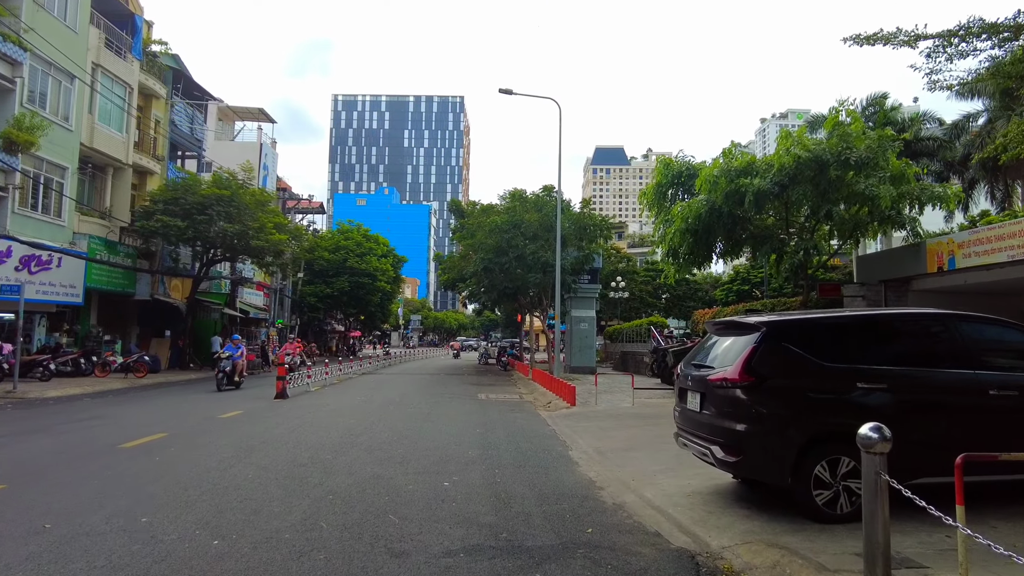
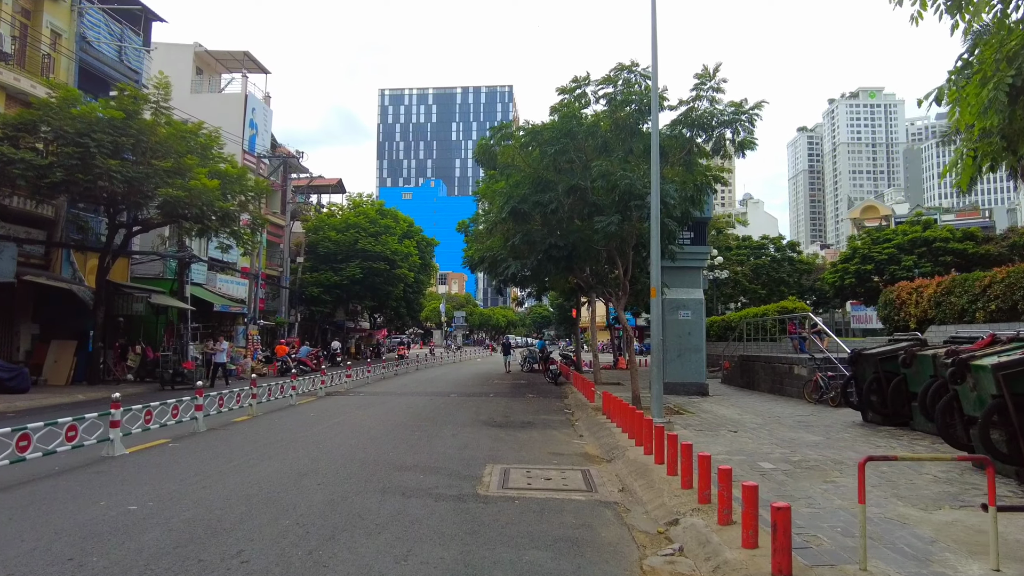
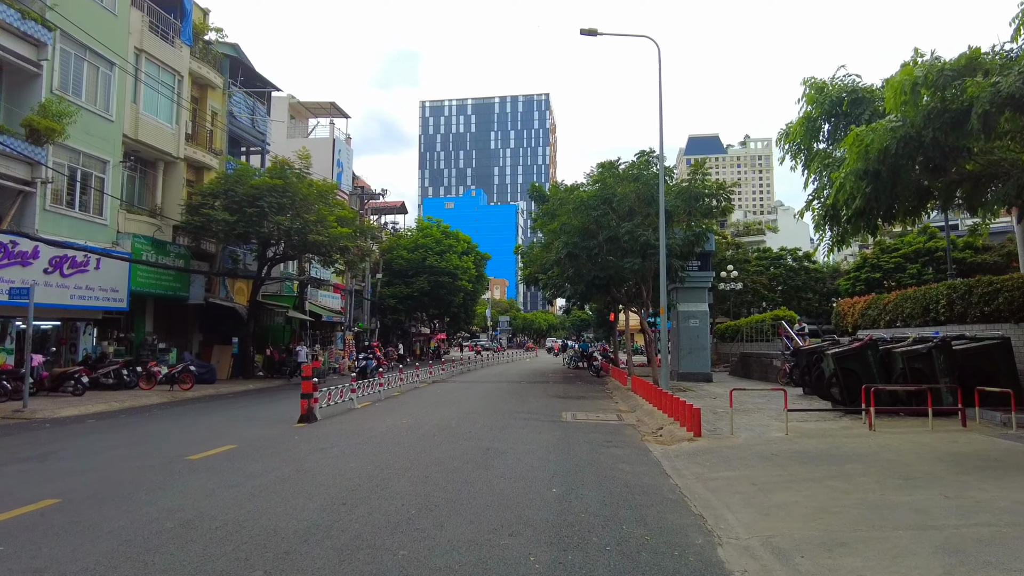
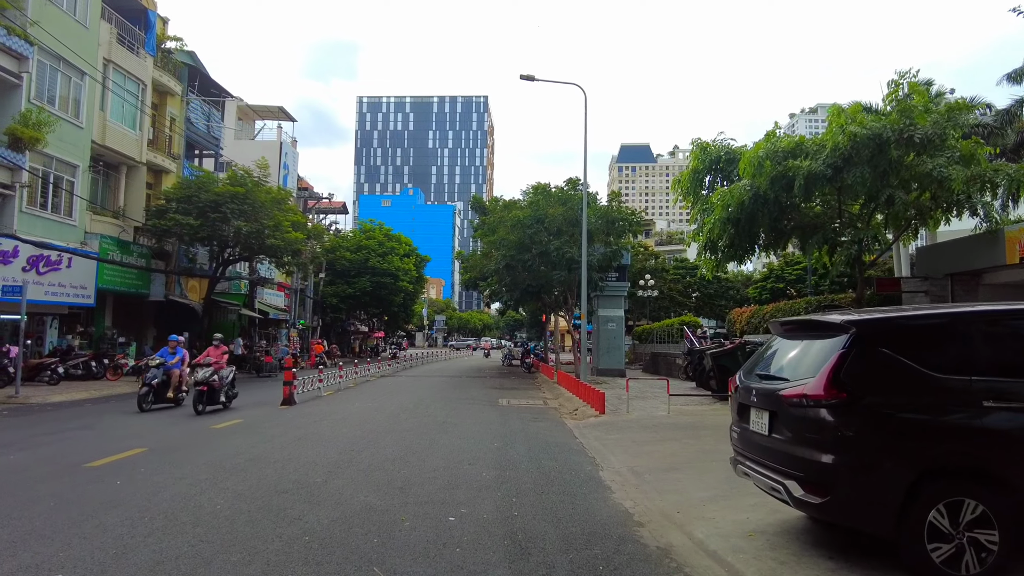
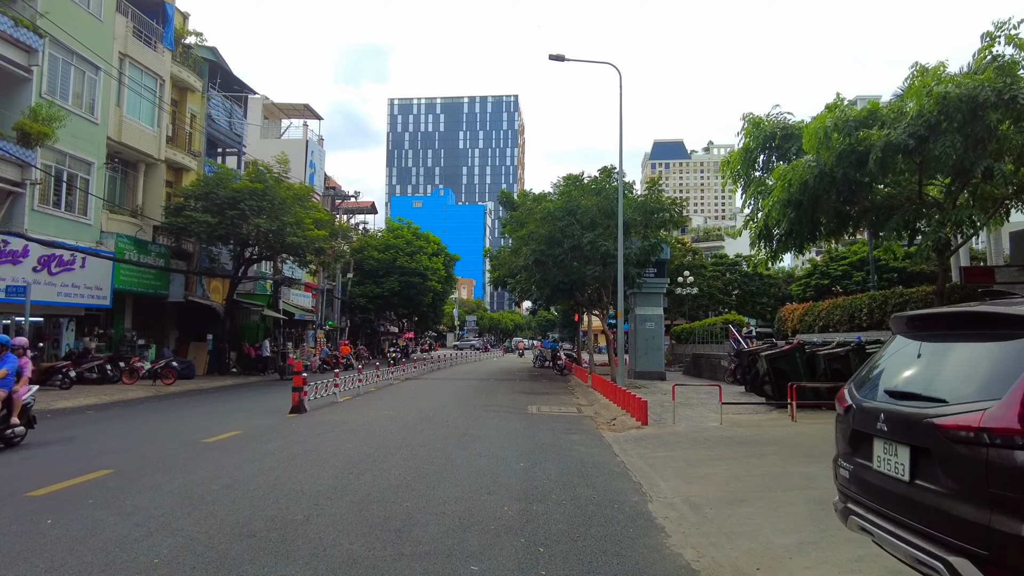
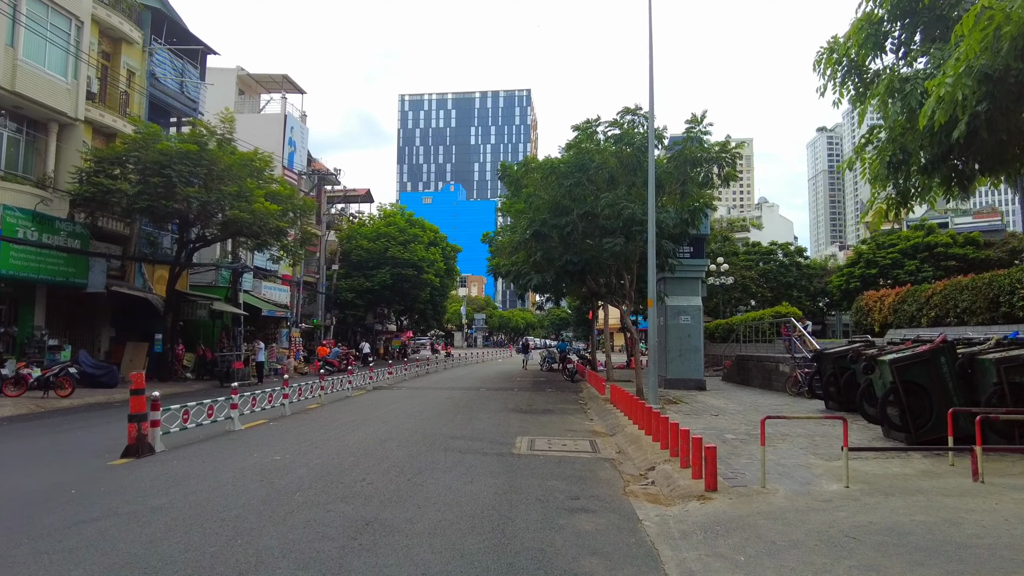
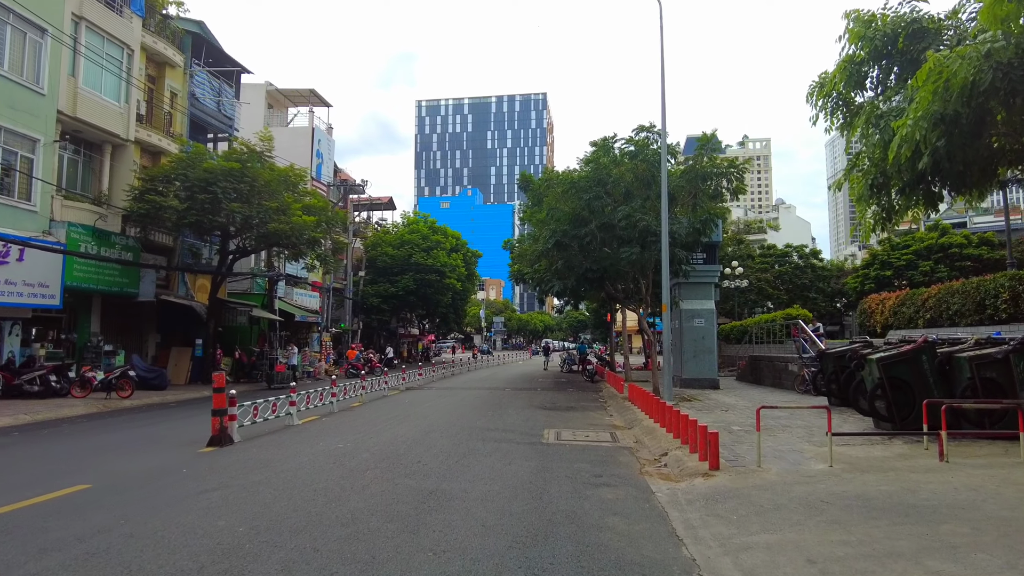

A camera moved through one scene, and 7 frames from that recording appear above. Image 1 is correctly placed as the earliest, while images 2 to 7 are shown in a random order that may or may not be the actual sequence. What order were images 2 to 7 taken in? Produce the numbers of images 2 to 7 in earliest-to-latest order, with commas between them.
4, 5, 3, 7, 6, 2
